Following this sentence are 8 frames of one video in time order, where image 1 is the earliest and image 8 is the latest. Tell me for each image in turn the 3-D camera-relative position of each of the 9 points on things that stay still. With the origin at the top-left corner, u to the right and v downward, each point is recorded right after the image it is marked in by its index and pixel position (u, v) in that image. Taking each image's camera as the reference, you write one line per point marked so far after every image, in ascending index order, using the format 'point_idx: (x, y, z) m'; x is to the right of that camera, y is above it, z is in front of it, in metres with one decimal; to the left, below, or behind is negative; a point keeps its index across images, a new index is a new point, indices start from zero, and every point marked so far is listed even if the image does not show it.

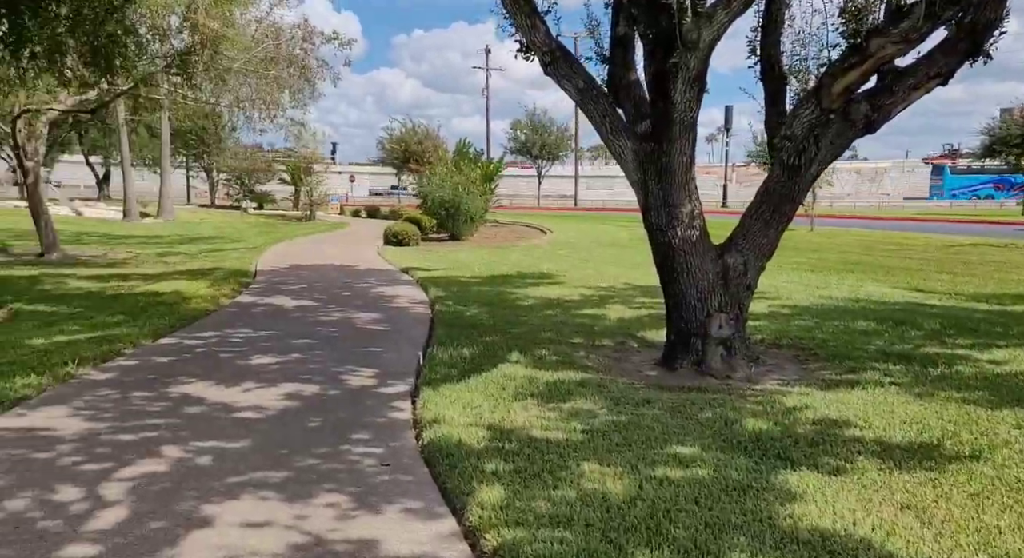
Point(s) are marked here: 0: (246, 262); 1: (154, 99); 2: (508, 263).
0: (-4.8, +0.3, +13.4) m
1: (-7.1, +3.6, +14.6) m
2: (-0.1, +0.3, +12.8) m
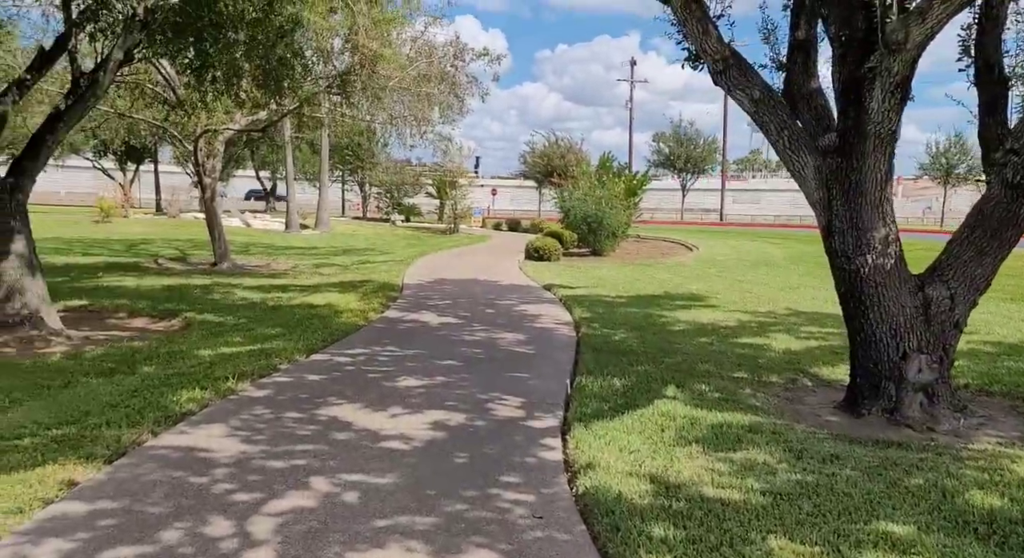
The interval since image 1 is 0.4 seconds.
0: (-2.2, +0.1, +13.8) m
1: (-4.1, +3.4, +15.4) m
2: (+2.3, -0.1, +12.3) m
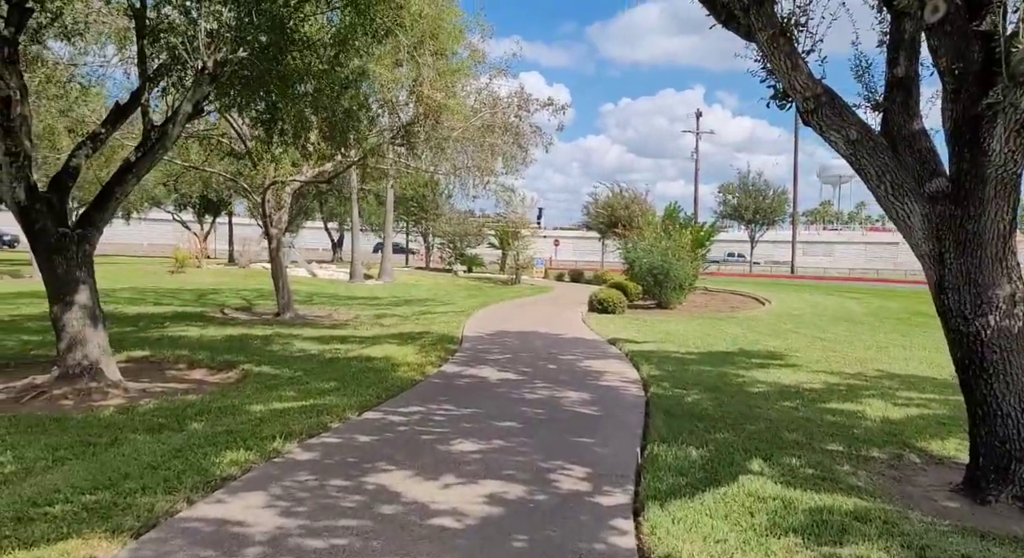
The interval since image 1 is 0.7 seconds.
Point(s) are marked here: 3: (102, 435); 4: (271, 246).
0: (-1.1, -0.9, +13.5) m
1: (-2.8, +2.3, +15.5) m
2: (+3.3, -0.9, +11.6) m
3: (-2.9, -1.1, +5.2) m
4: (-4.9, +0.7, +15.1) m
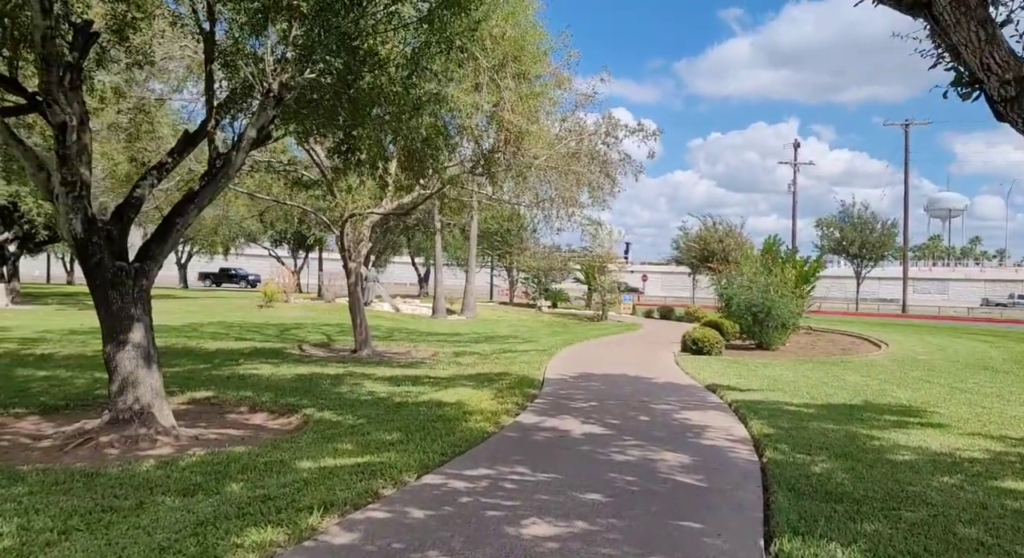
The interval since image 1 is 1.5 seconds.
0: (+0.4, -1.5, +12.6) m
1: (-1.0, +1.6, +14.9) m
2: (+4.6, -1.5, +10.2) m
3: (-2.4, -1.3, +4.6) m
4: (-3.2, 0.0, +14.7) m
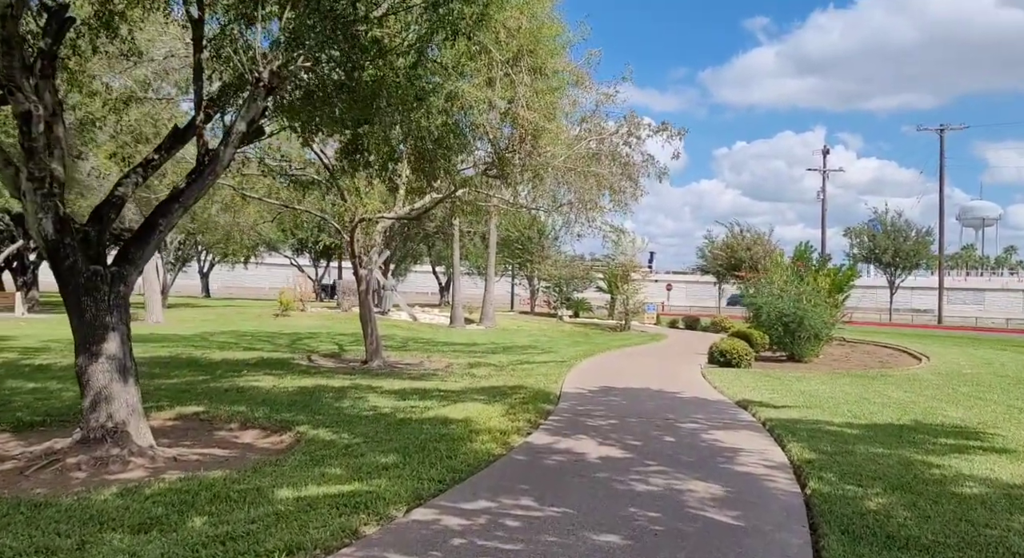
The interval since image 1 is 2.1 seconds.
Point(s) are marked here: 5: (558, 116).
0: (+0.7, -1.6, +11.9) m
1: (-0.7, +1.4, +14.3) m
2: (+4.7, -1.6, +9.4) m
3: (-2.4, -1.4, +4.0) m
4: (-2.9, -0.2, +14.1) m
5: (+0.7, +2.5, +11.5) m
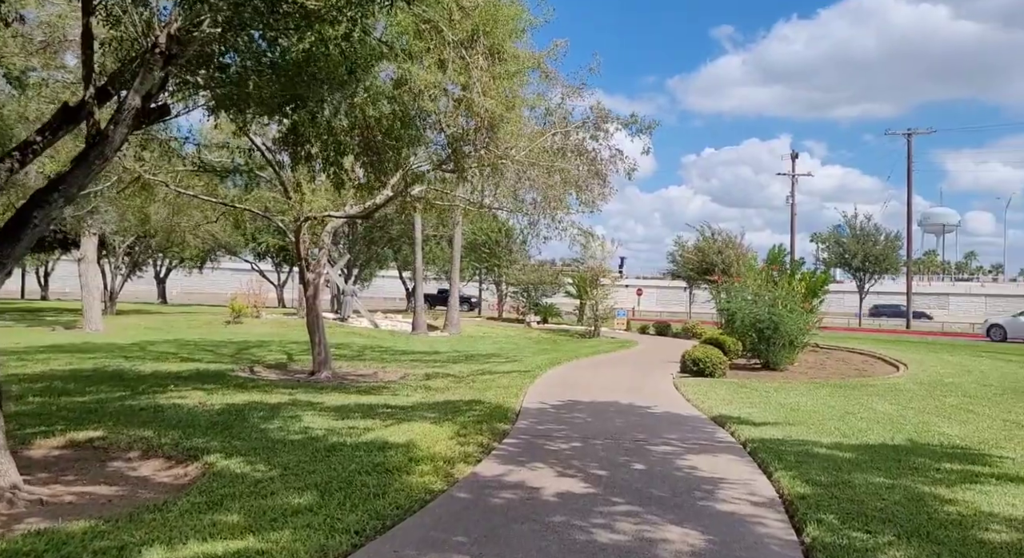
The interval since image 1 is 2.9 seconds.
0: (0.0, -1.7, +10.9) m
1: (-1.4, +1.4, +13.3) m
2: (+4.2, -1.6, +8.6) m
3: (-2.7, -1.4, +2.9) m
4: (-3.6, -0.3, +13.1) m
5: (+0.1, +2.5, +10.6) m
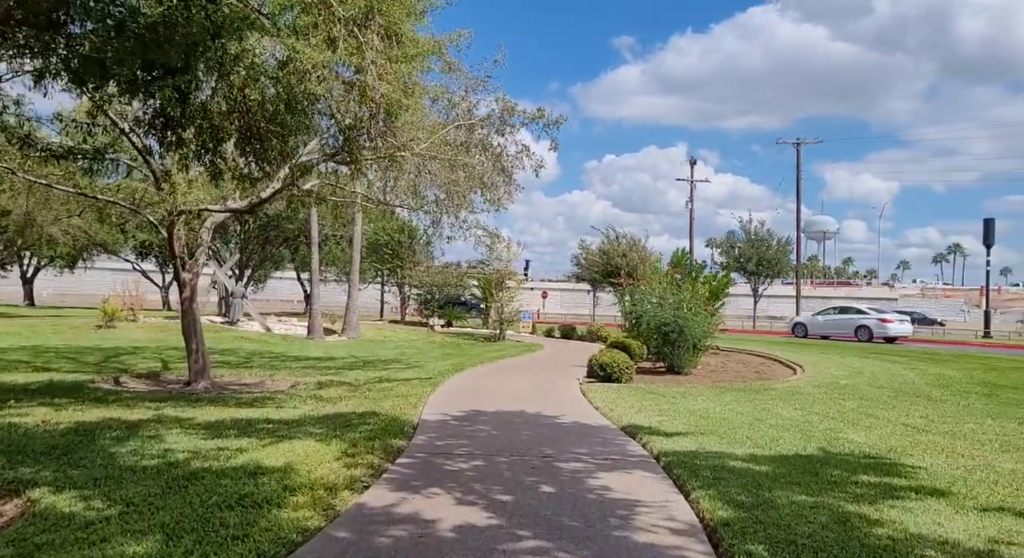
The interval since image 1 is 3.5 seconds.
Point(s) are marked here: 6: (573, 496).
0: (-1.4, -1.7, +10.2) m
1: (-3.1, +1.3, +12.3) m
2: (+3.1, -1.7, +8.4) m
3: (-3.0, -1.4, +1.9) m
4: (-5.2, -0.3, +11.8) m
5: (-1.2, +2.4, +9.8) m
6: (+0.4, -1.6, +5.4) m
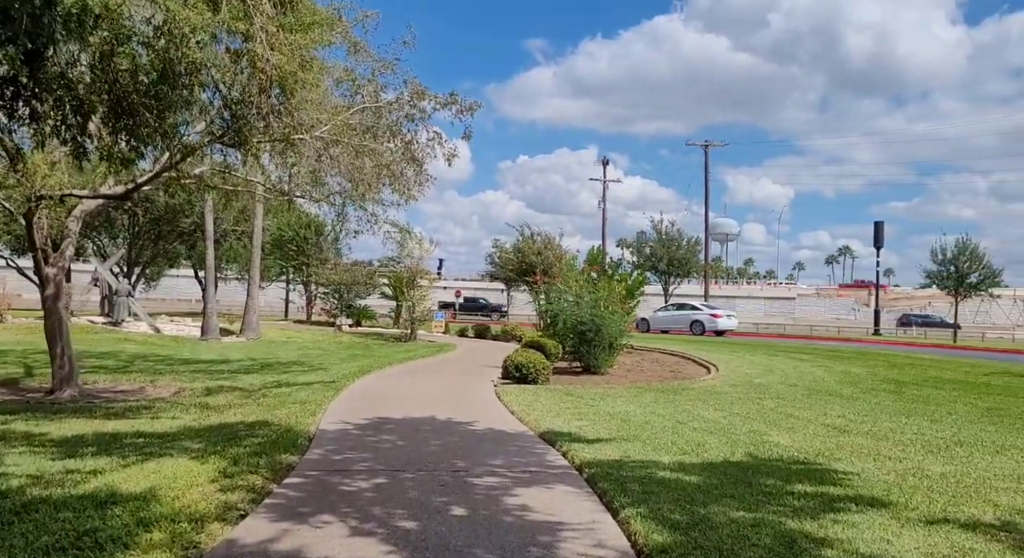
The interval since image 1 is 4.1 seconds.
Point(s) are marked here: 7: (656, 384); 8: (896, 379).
0: (-2.5, -1.7, +9.2) m
1: (-4.5, +1.4, +11.2) m
2: (+2.1, -1.6, +8.0) m
3: (-3.2, -1.3, +0.8) m
4: (-6.5, -0.2, +10.4) m
5: (-2.3, +2.5, +8.9) m
6: (-0.2, -1.5, +4.7) m
7: (+2.6, -1.9, +13.3) m
8: (+7.6, -2.0, +14.7) m
